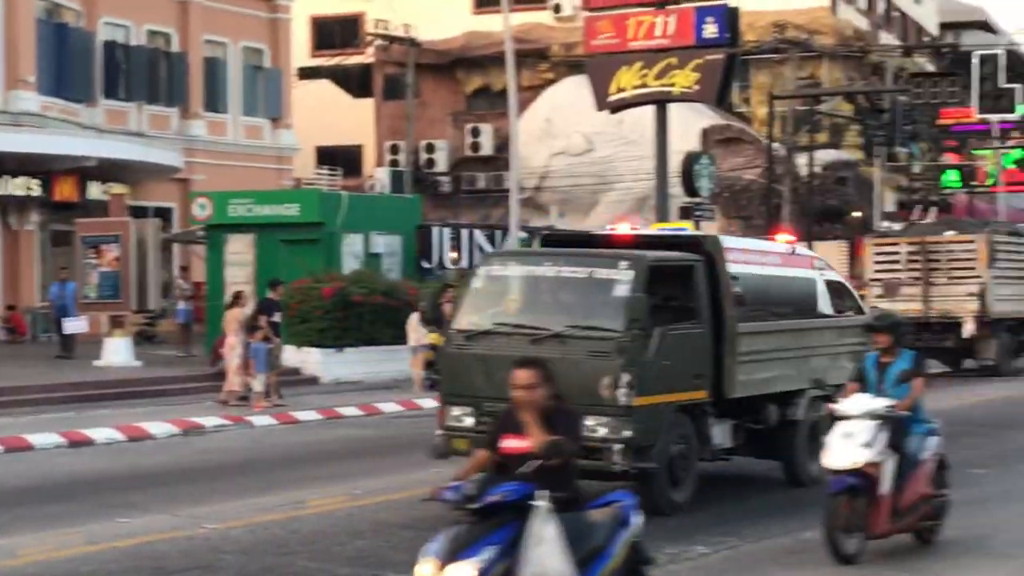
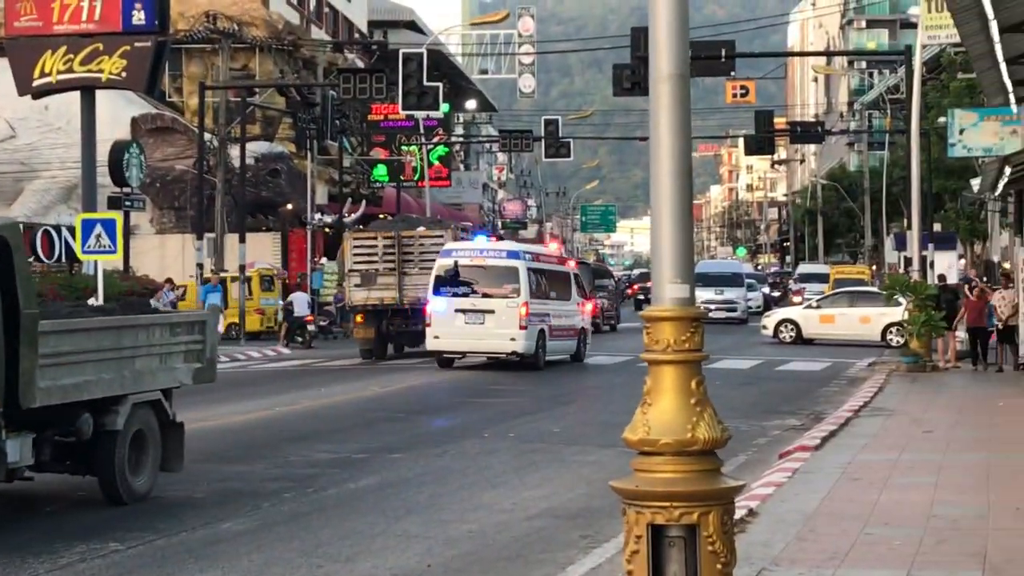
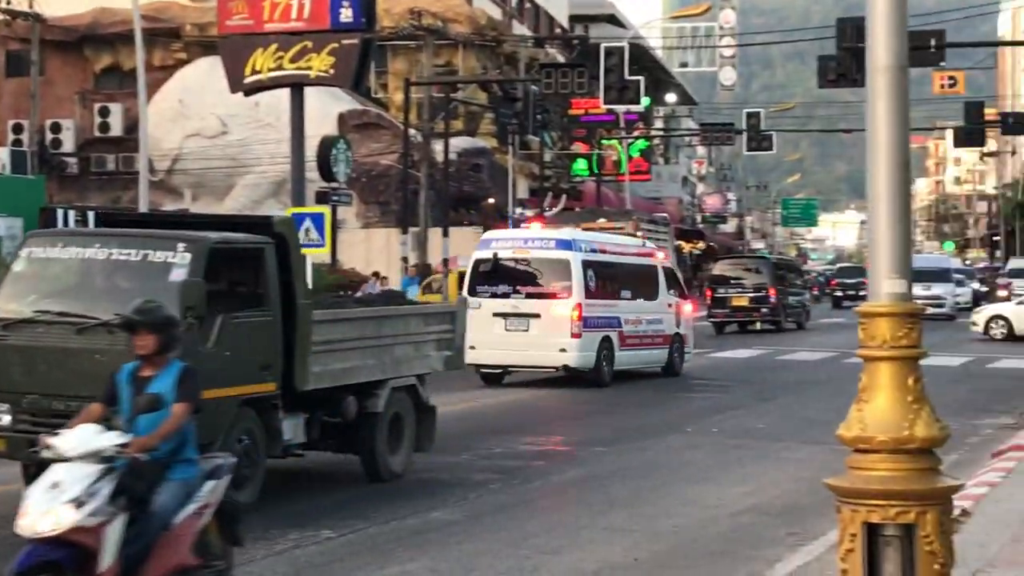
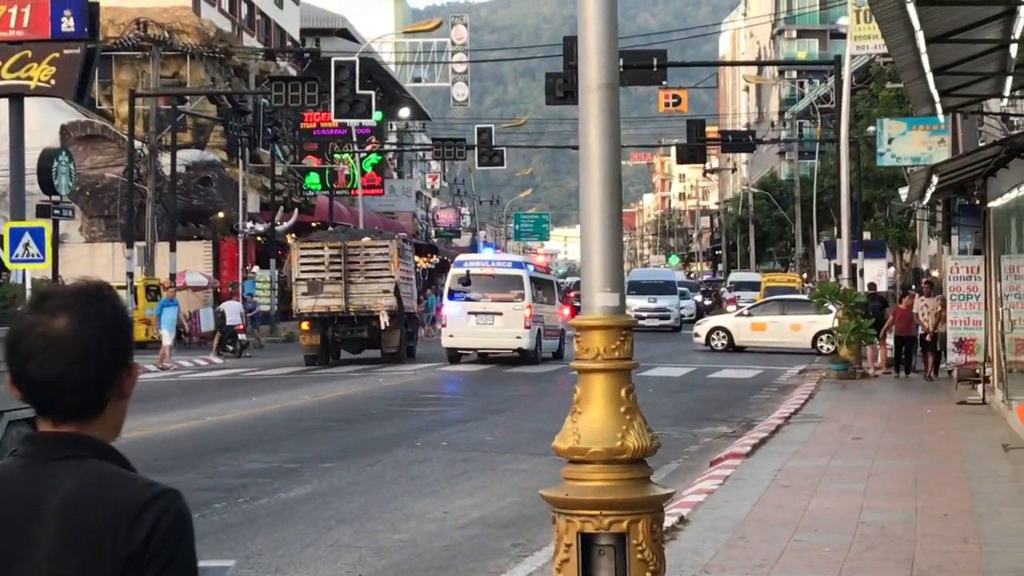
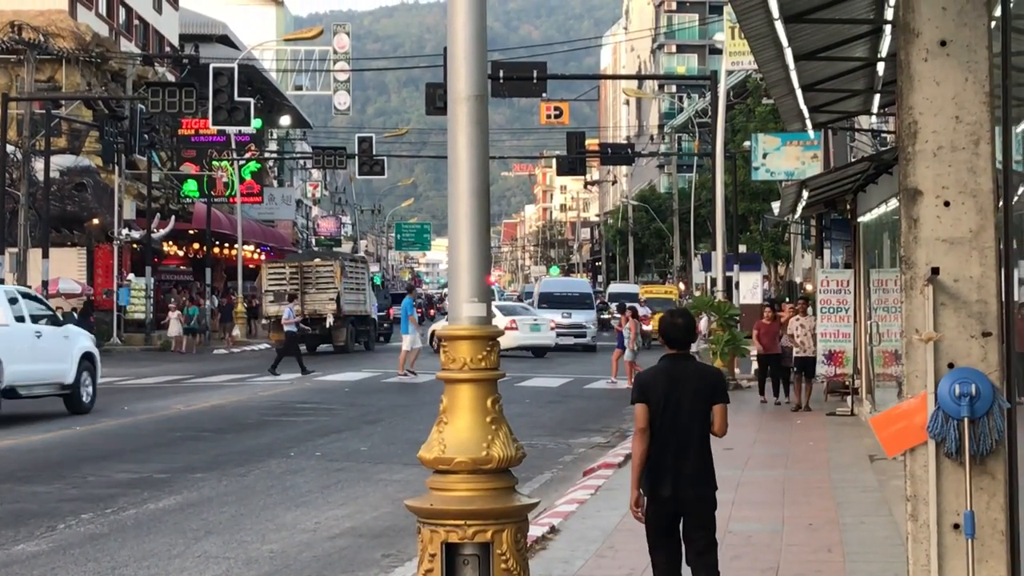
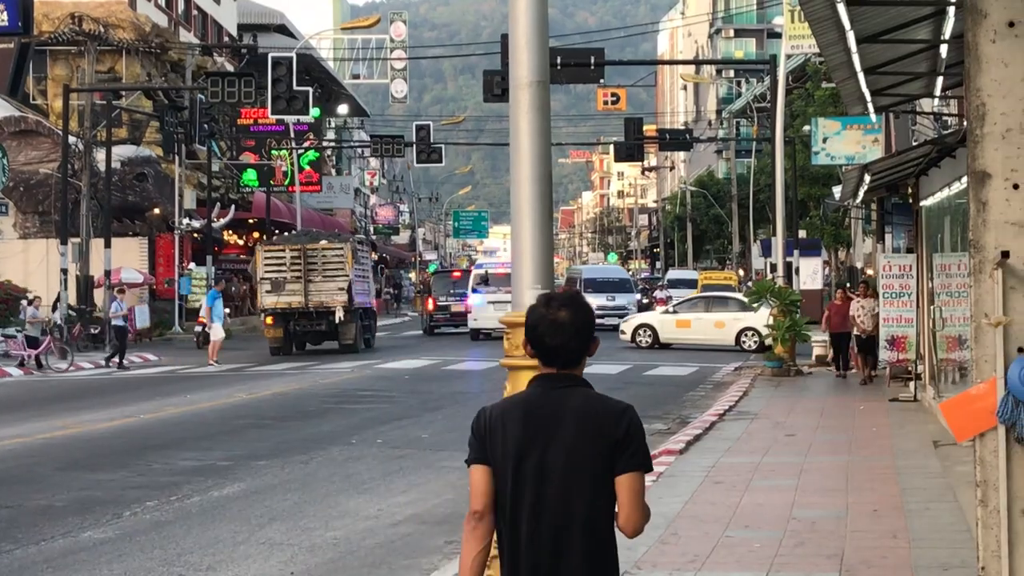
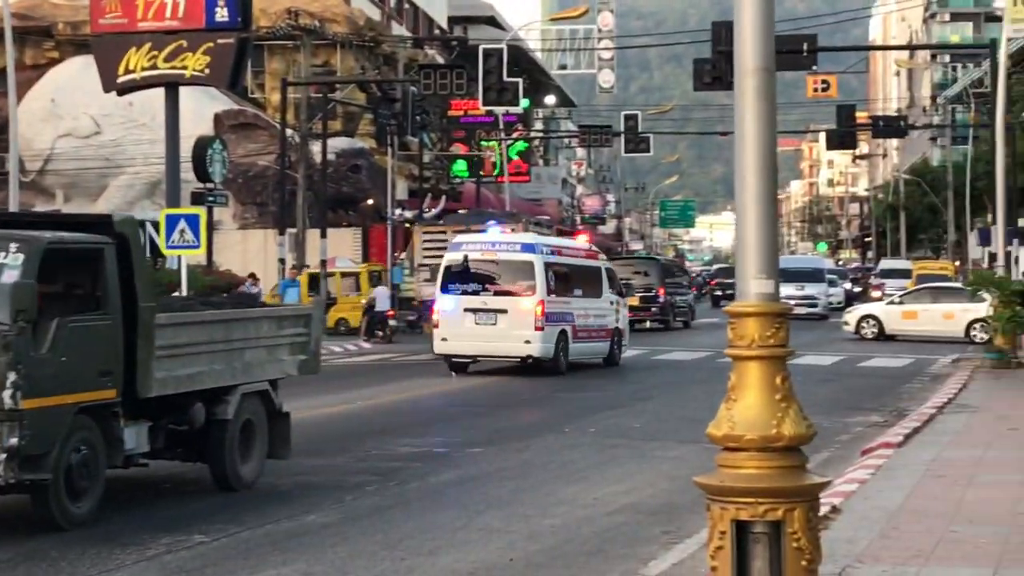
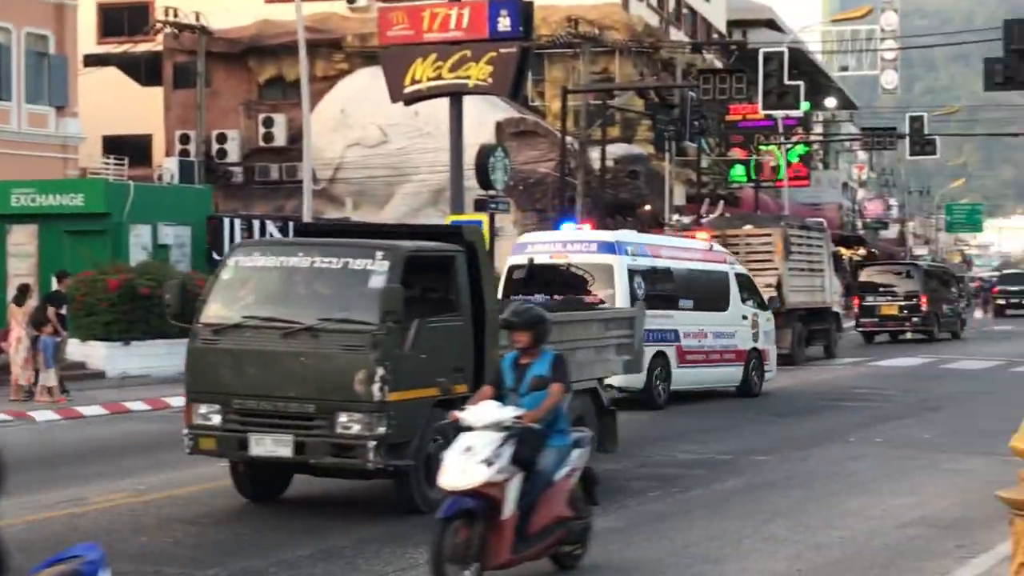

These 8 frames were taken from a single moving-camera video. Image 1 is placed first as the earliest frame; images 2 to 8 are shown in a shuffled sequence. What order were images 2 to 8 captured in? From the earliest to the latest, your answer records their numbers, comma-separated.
8, 3, 7, 2, 4, 6, 5
